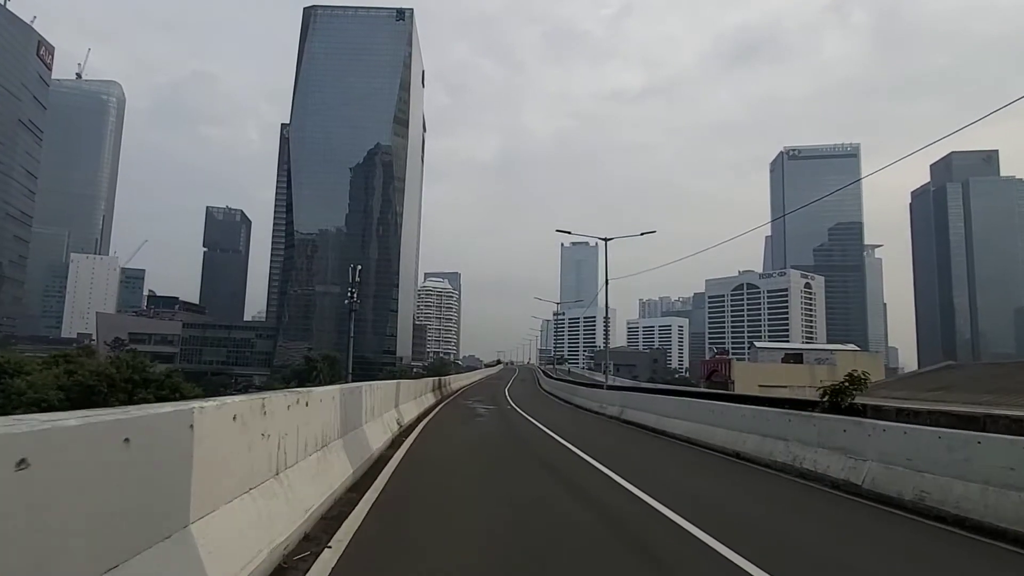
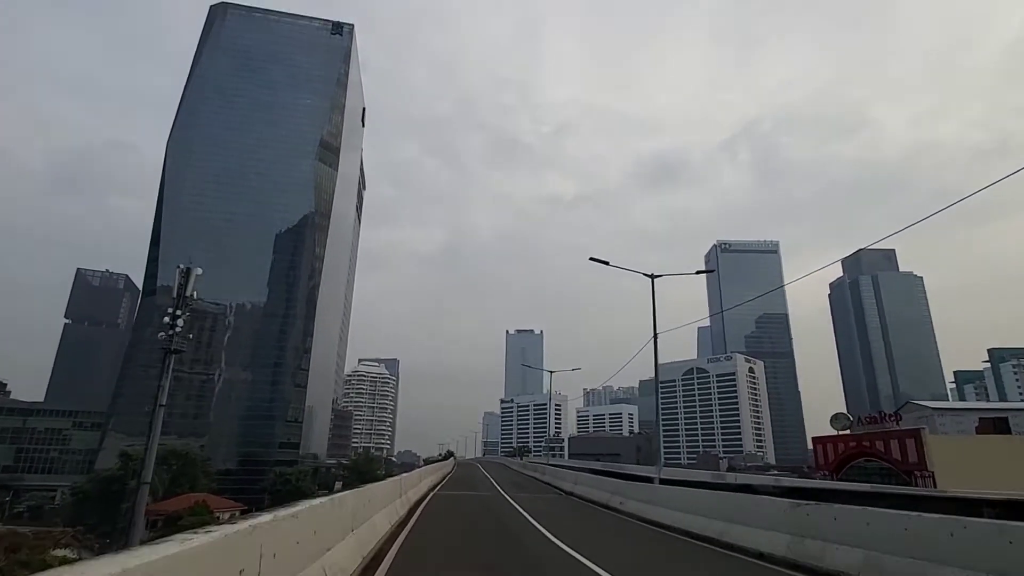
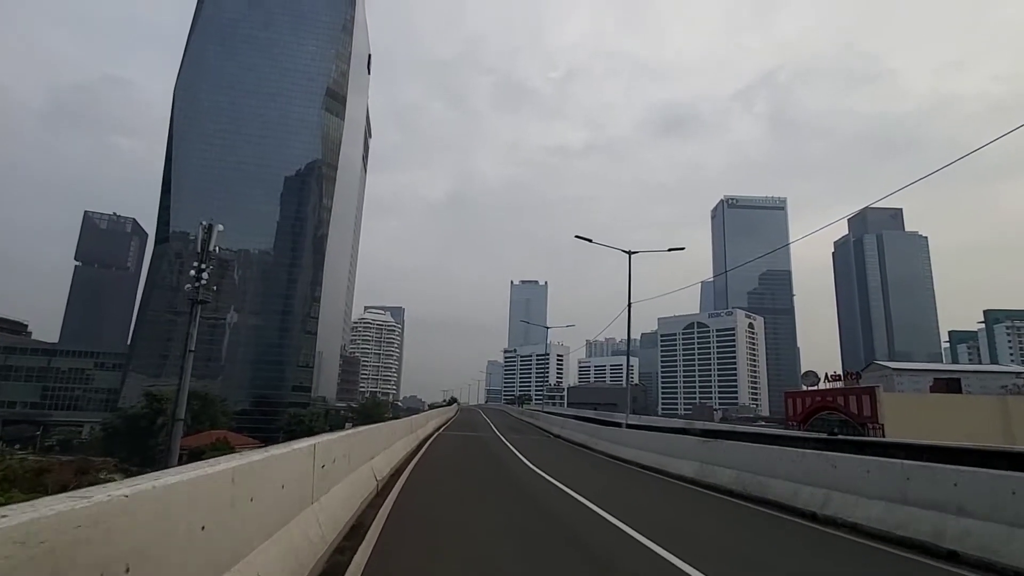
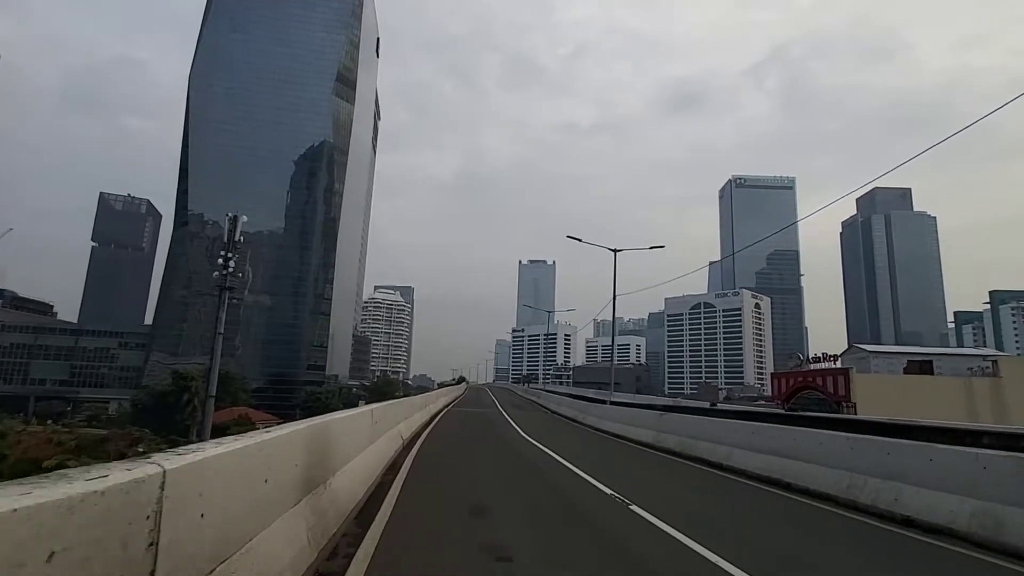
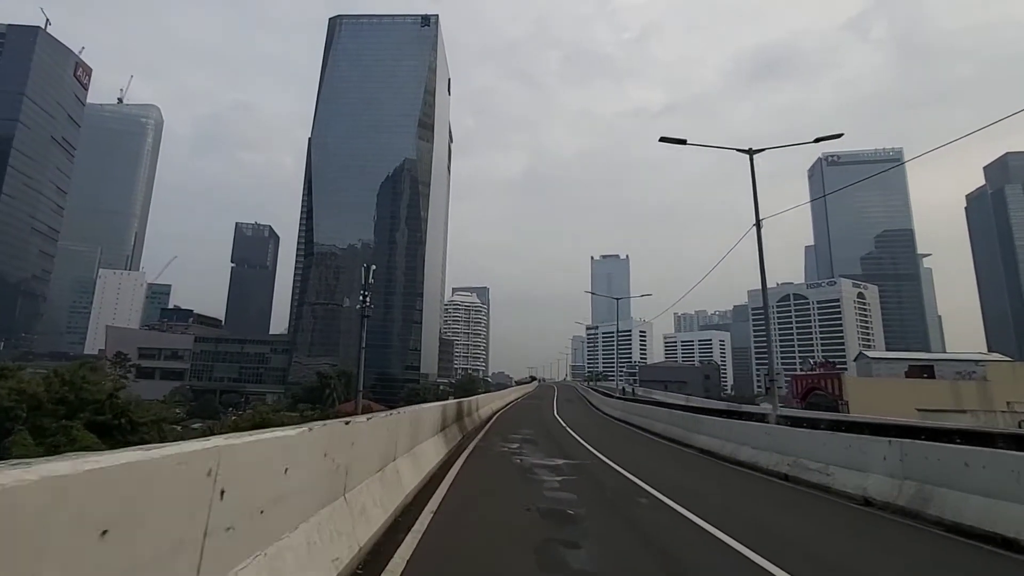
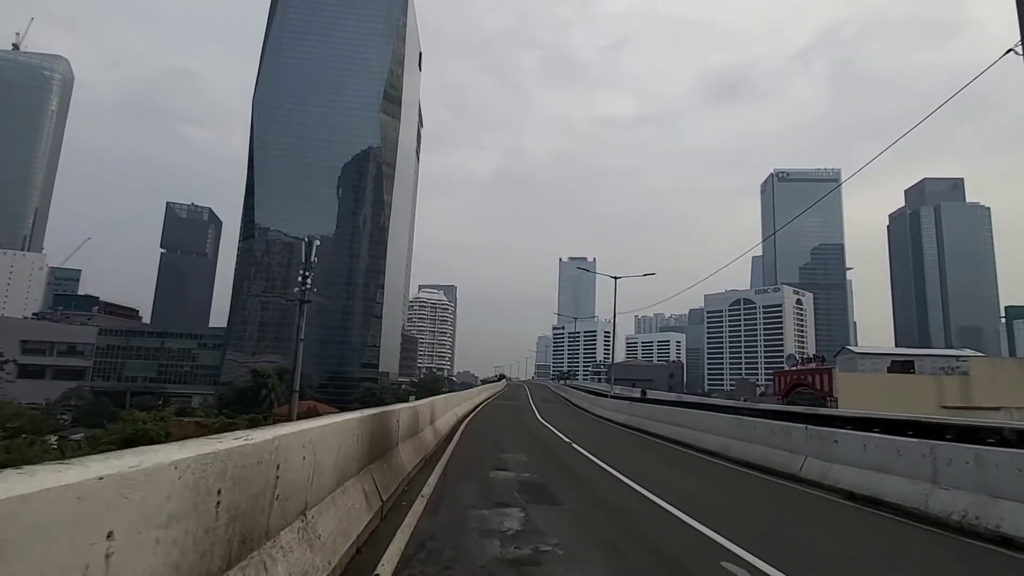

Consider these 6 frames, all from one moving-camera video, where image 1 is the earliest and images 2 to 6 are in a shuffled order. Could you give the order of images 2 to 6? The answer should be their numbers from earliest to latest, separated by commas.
5, 6, 4, 3, 2
